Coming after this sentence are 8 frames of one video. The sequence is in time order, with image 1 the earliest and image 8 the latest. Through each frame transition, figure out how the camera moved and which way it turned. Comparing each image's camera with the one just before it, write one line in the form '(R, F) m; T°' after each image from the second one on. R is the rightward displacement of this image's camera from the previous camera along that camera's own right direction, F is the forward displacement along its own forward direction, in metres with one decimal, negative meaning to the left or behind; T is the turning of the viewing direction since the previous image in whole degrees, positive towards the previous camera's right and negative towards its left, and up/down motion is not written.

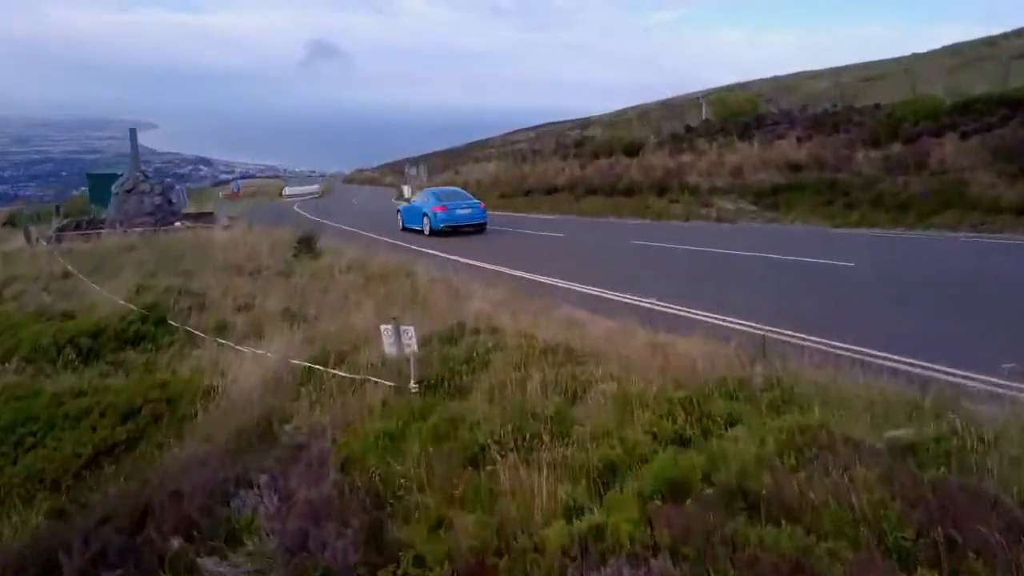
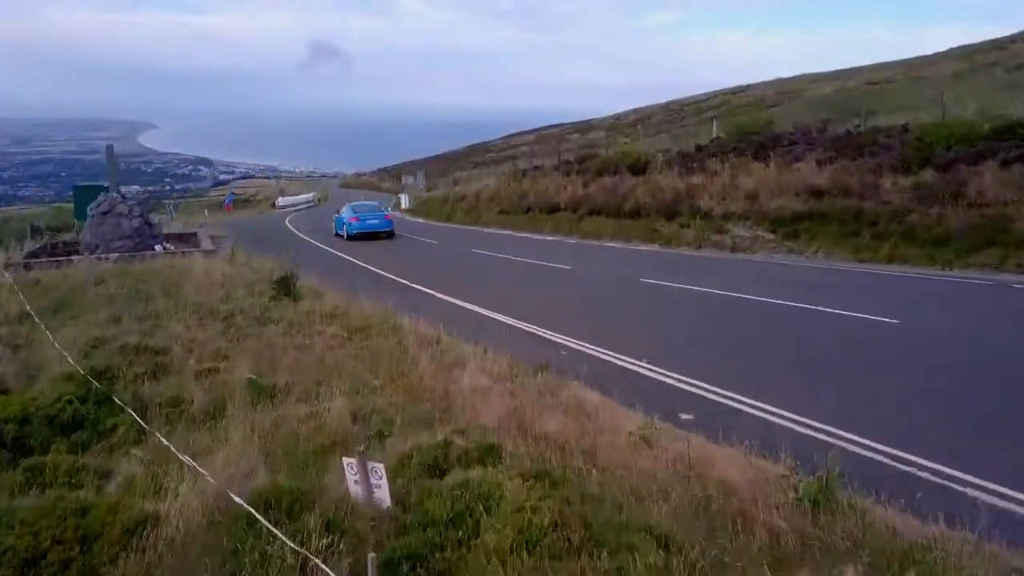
(0.0, +0.8) m; 0°
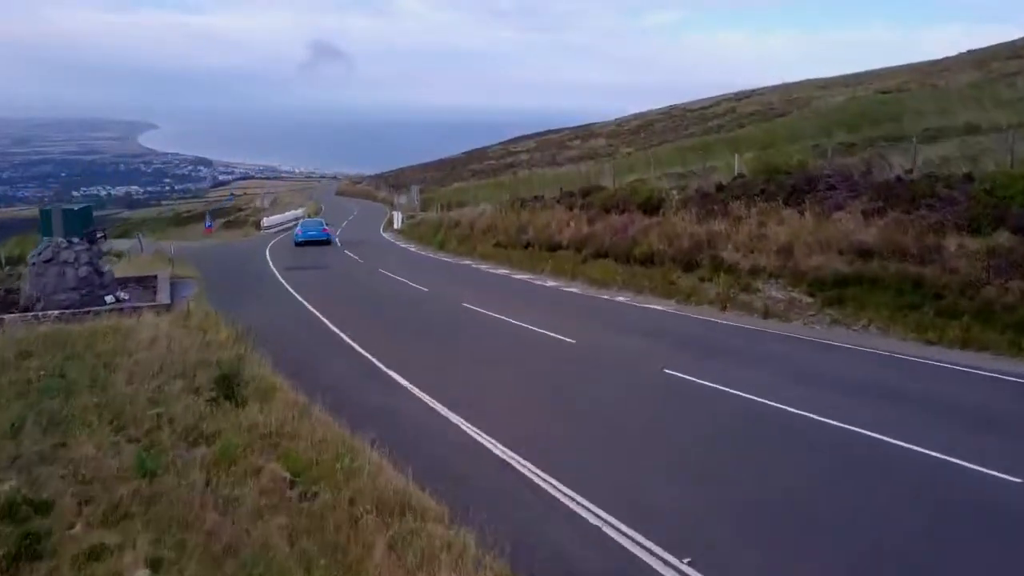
(+0.1, +1.6) m; 0°
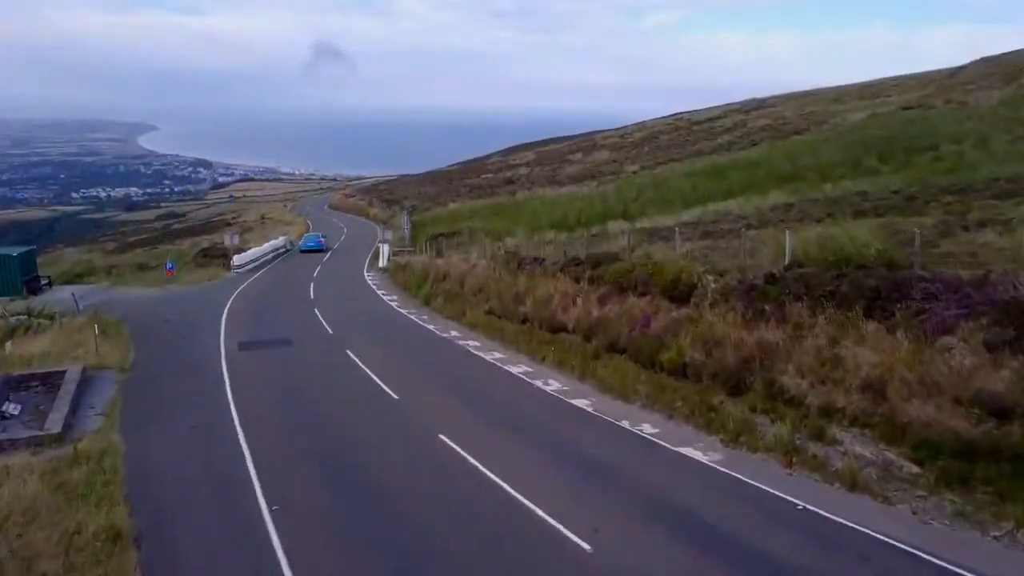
(+0.1, +2.7) m; 0°
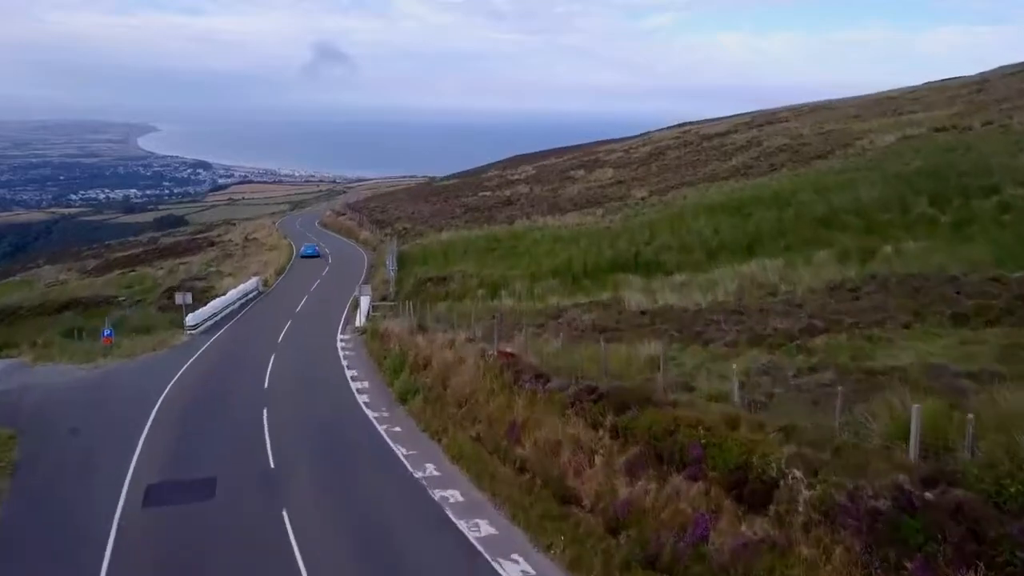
(+0.1, +3.5) m; 0°
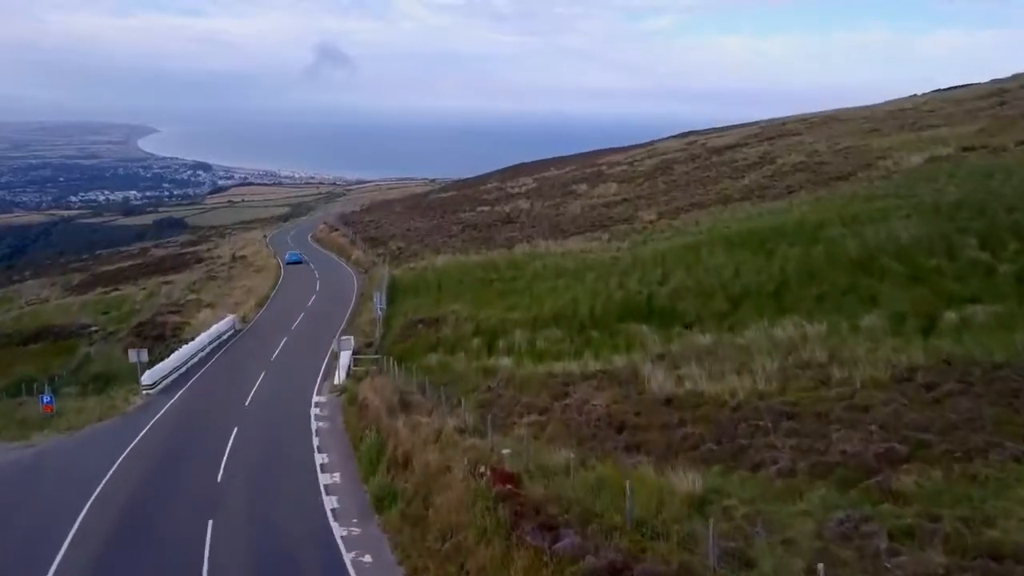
(0.0, +2.6) m; 0°
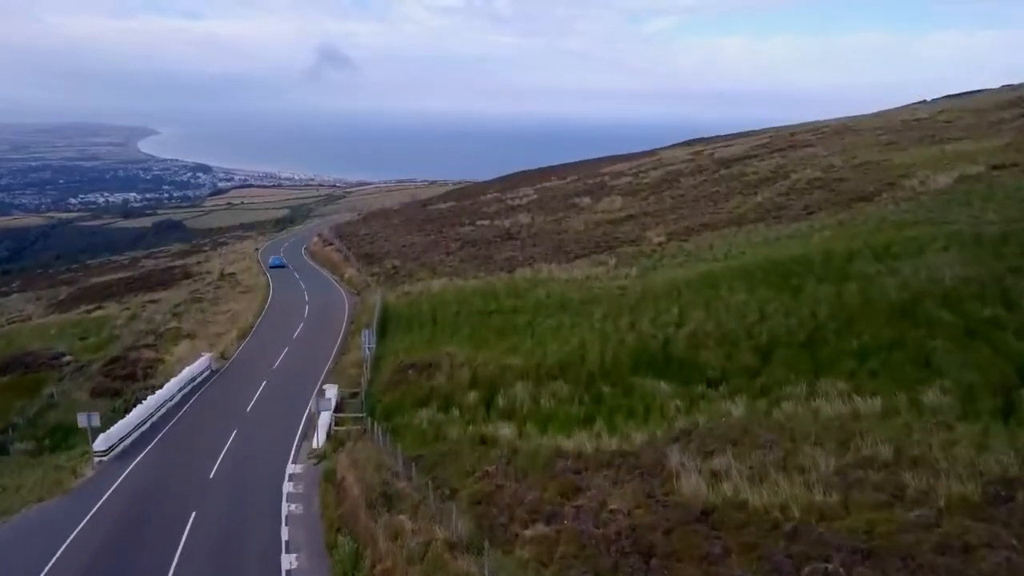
(0.0, +2.3) m; 0°
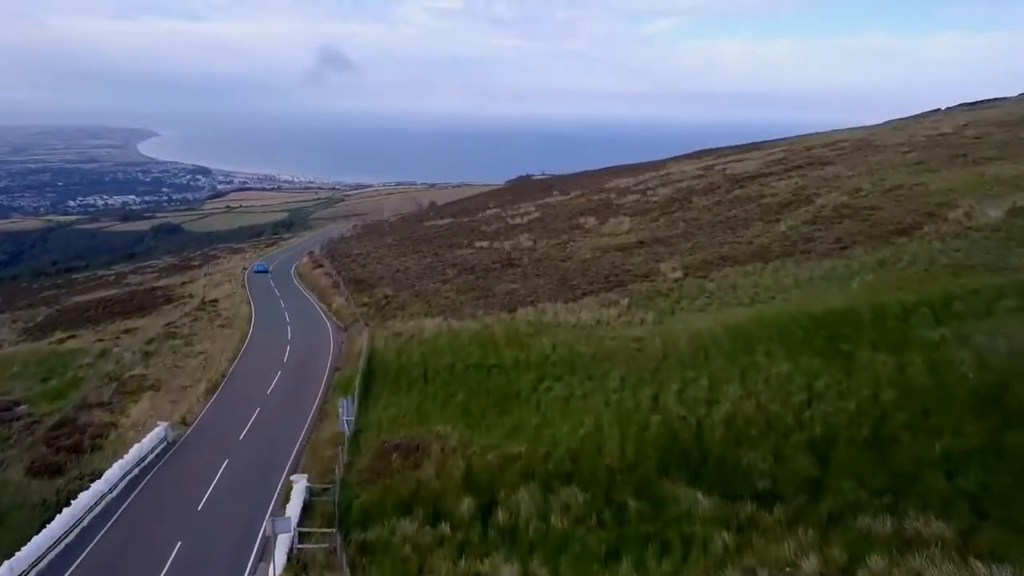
(0.0, +3.4) m; 0°
